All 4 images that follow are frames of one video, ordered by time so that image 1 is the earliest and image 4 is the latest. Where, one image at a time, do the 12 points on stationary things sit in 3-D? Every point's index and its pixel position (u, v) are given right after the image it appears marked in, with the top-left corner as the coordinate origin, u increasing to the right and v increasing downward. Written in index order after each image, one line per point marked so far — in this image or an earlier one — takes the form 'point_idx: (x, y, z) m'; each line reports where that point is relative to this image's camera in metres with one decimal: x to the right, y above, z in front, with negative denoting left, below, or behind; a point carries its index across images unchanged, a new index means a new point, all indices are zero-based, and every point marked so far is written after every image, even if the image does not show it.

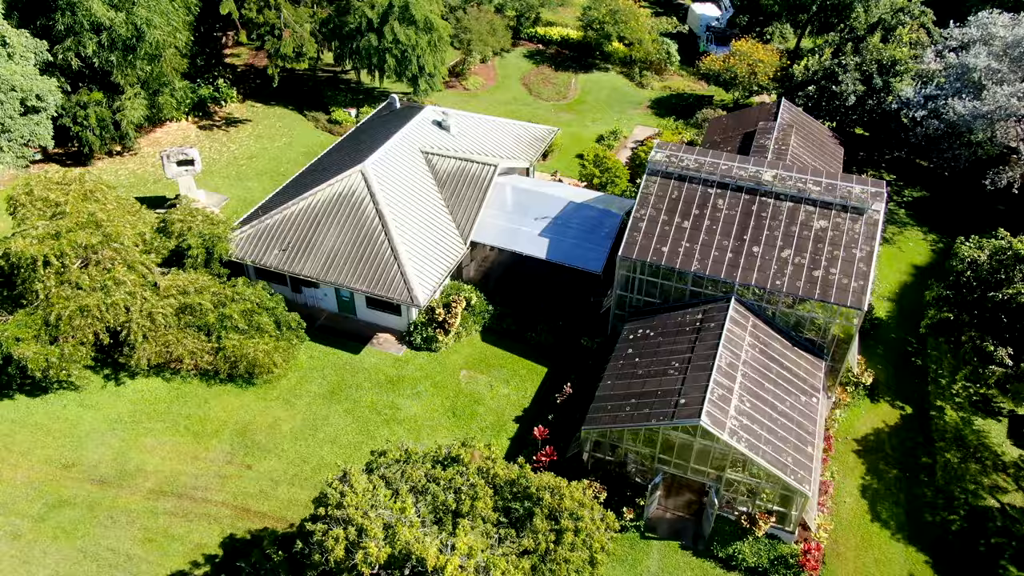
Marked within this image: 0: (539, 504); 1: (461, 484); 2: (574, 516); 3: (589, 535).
0: (+0.5, -5.0, +18.2) m
1: (-1.2, -4.7, +18.2) m
2: (+1.3, -5.2, +18.0) m
3: (+1.8, -5.7, +18.0) m
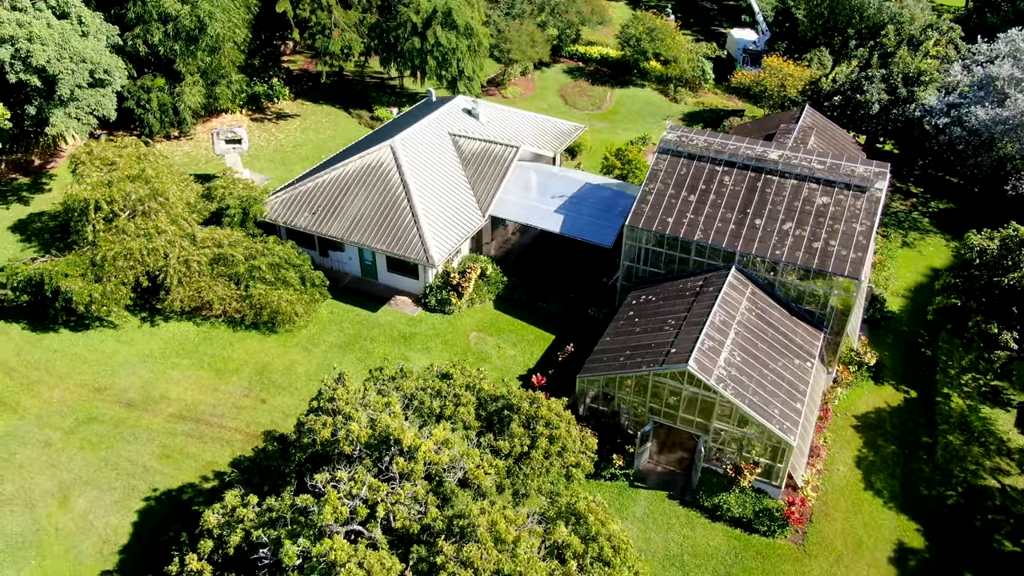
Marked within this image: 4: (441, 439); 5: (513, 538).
0: (0.0, -3.0, +19.2) m
1: (-1.6, -2.7, +19.4) m
2: (+0.8, -3.3, +19.0) m
3: (+1.2, -3.8, +18.9) m
4: (-1.6, -3.5, +17.5) m
5: (-0.1, -5.1, +15.7) m
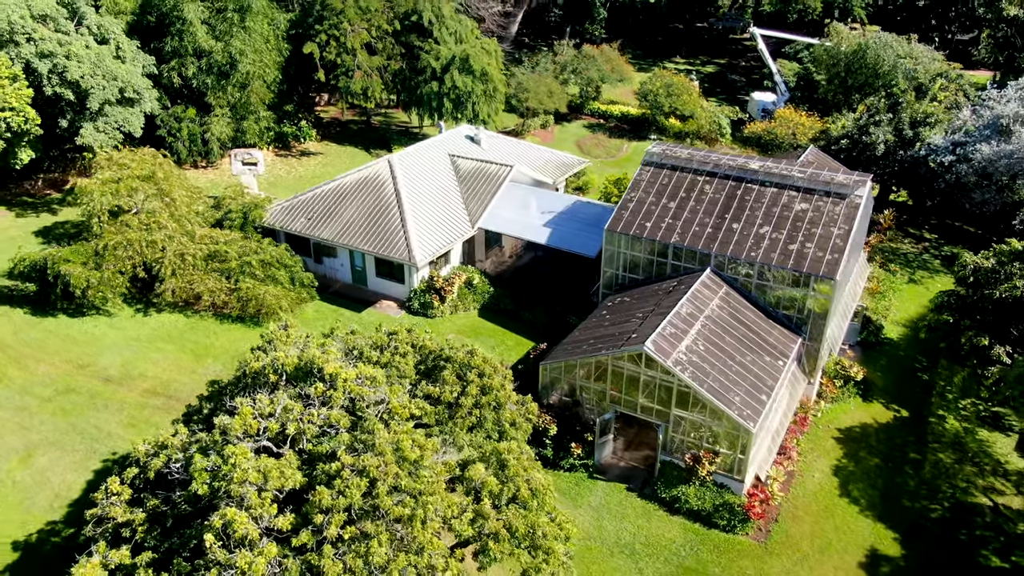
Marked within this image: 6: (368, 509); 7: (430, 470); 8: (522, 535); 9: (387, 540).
0: (-1.5, -1.9, +19.2) m
1: (-3.2, -1.4, +19.5) m
2: (-0.7, -2.1, +18.9) m
3: (-0.4, -2.6, +18.7) m
4: (-3.3, -2.0, +17.5) m
5: (-1.9, -3.4, +15.4) m
6: (-2.7, -4.2, +14.6) m
7: (-1.7, -3.7, +15.5) m
8: (+0.2, -5.2, +16.4) m
9: (-2.4, -4.7, +14.5) m
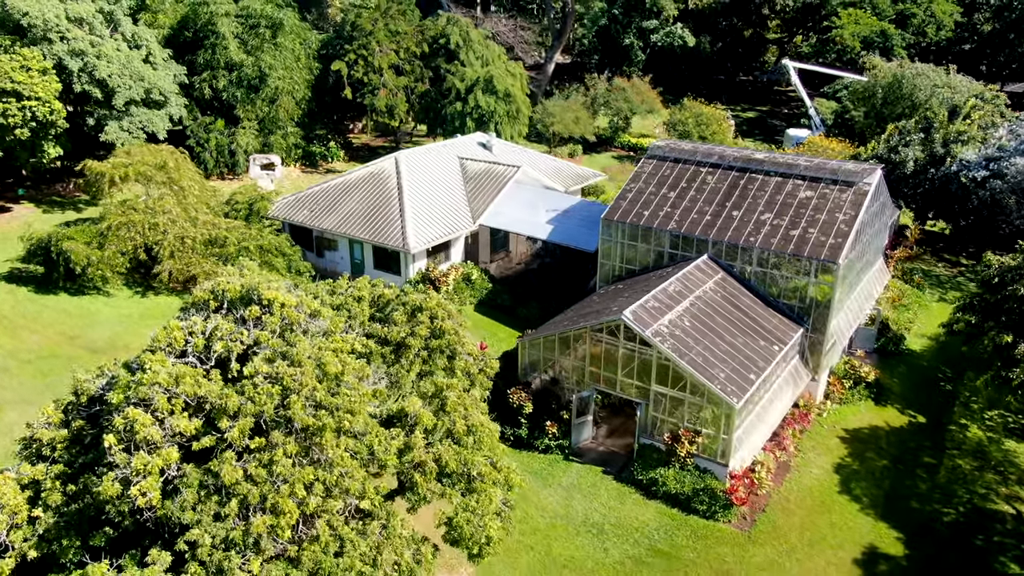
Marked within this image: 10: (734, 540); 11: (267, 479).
0: (-2.5, -0.5, +18.4) m
1: (-4.1, 0.0, +18.8) m
2: (-1.8, -0.7, +18.0) m
3: (-1.5, -1.3, +17.7) m
4: (-4.4, -0.4, +16.8) m
5: (-3.3, -1.7, +14.5) m
6: (-4.1, -2.4, +13.7) m
7: (-3.0, -1.9, +14.6) m
8: (-1.1, -3.6, +15.1) m
9: (-3.8, -2.9, +13.5) m
10: (+5.6, -6.4, +19.5) m
11: (-4.2, -3.3, +13.2) m
